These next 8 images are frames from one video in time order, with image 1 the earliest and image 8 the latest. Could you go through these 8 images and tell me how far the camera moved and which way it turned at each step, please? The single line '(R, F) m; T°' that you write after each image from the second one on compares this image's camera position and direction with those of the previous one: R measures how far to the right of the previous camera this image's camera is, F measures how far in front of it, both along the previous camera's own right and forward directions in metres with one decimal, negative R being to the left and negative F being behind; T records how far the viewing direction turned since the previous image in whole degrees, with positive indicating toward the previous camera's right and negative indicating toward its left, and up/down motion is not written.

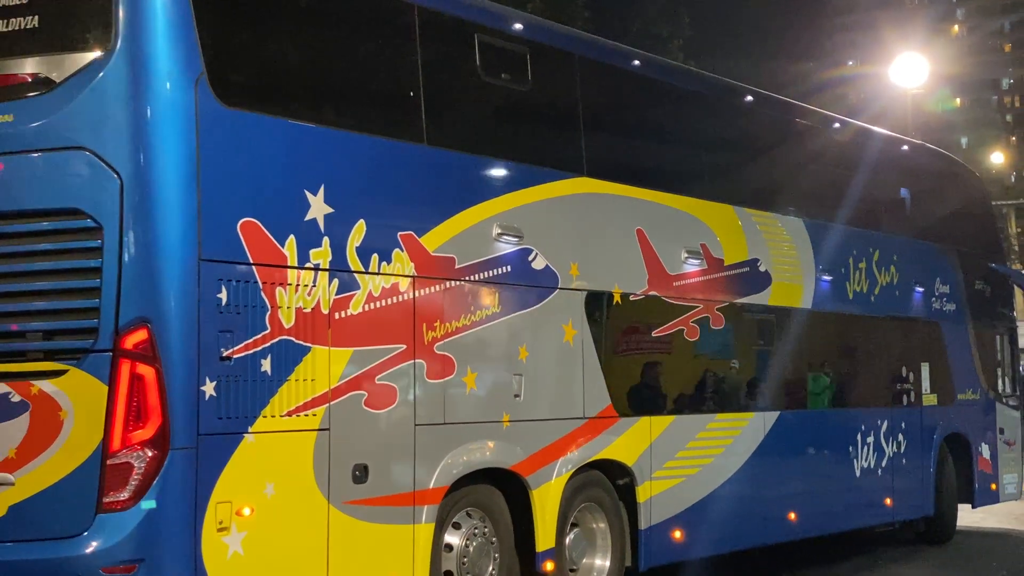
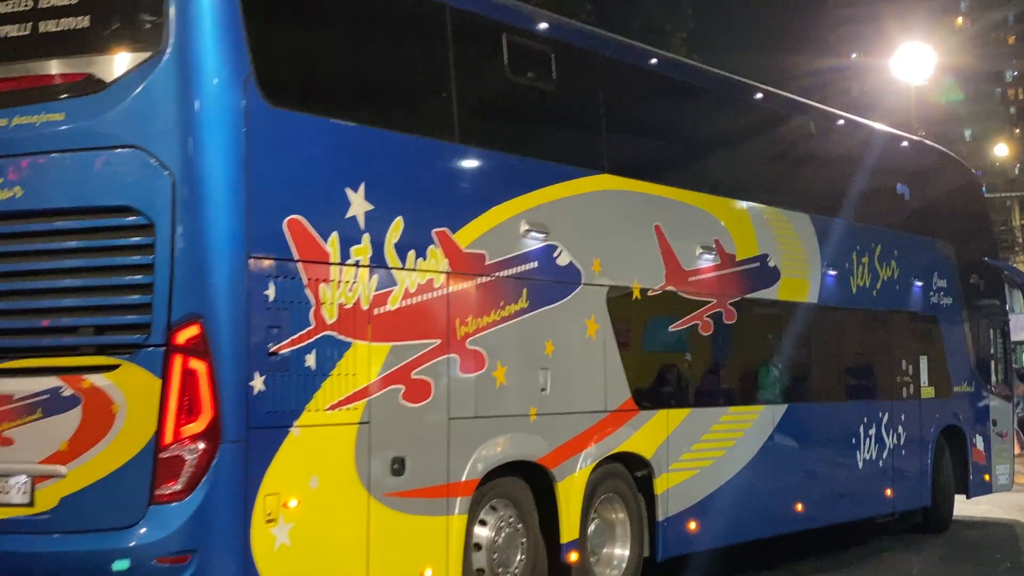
(-0.3, -0.1) m; +1°
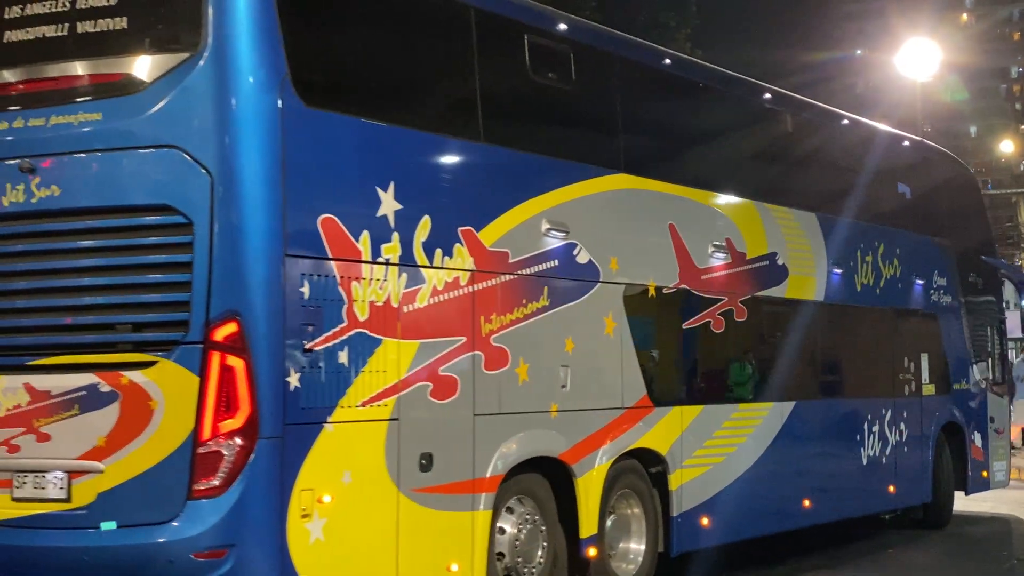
(-0.2, -0.1) m; 0°
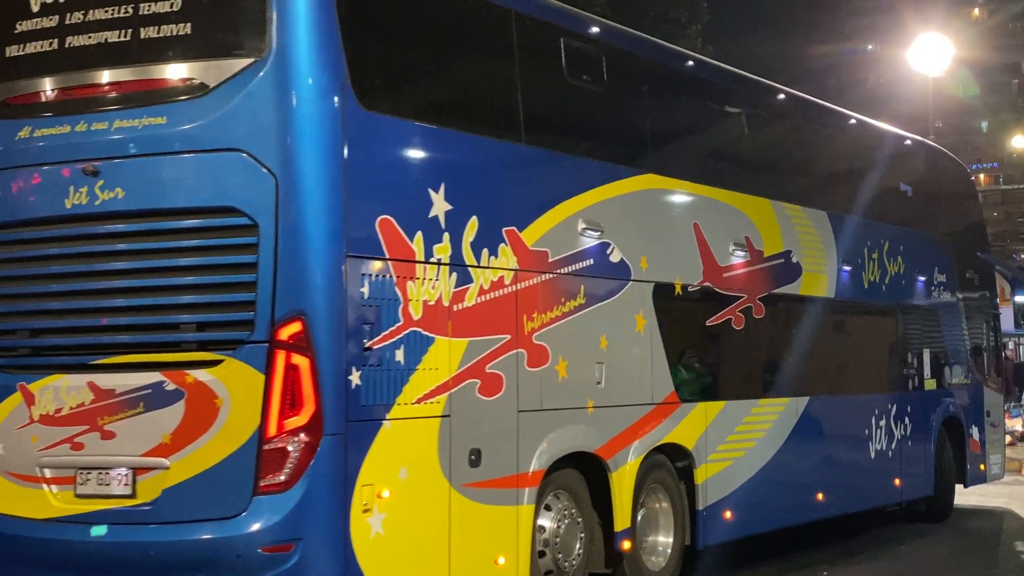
(-0.4, -0.1) m; +1°
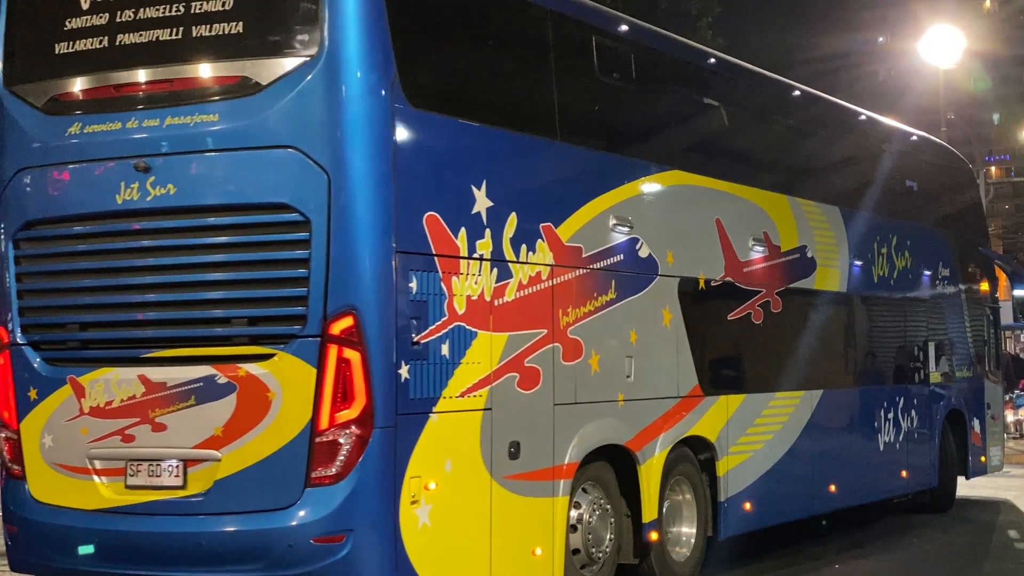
(-0.3, -0.1) m; 0°
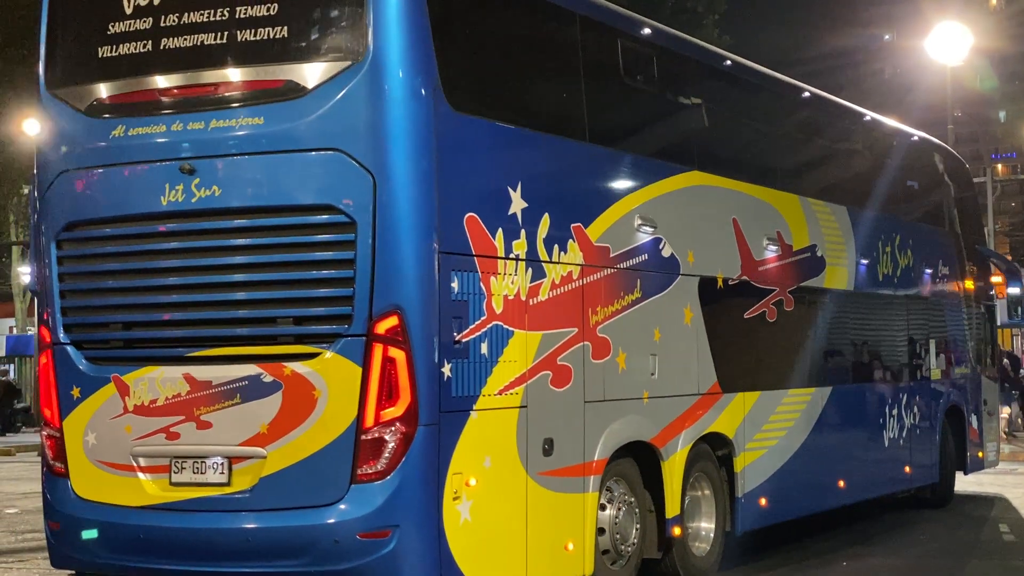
(-0.3, -0.1) m; +1°
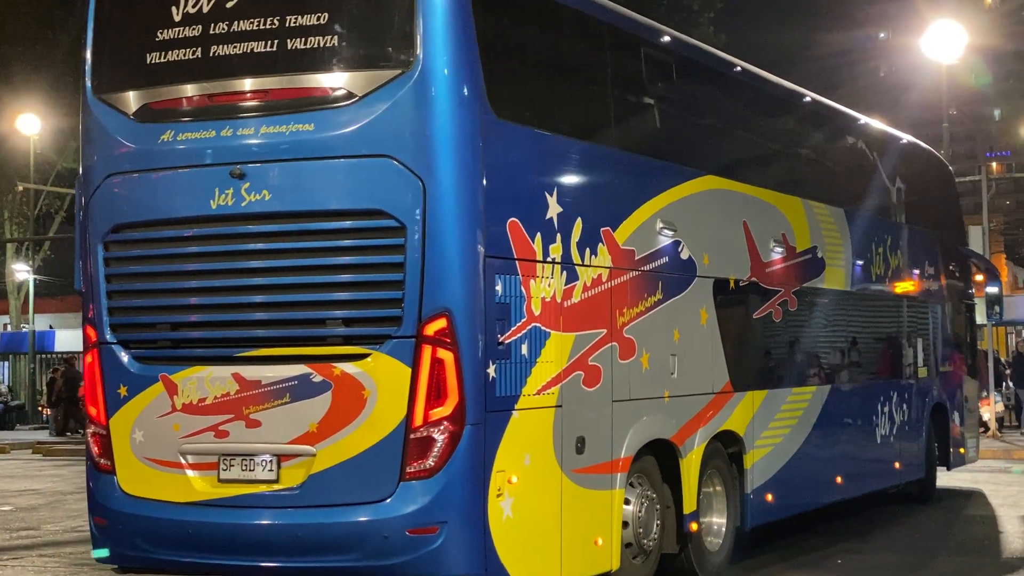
(-0.4, -0.2) m; +1°
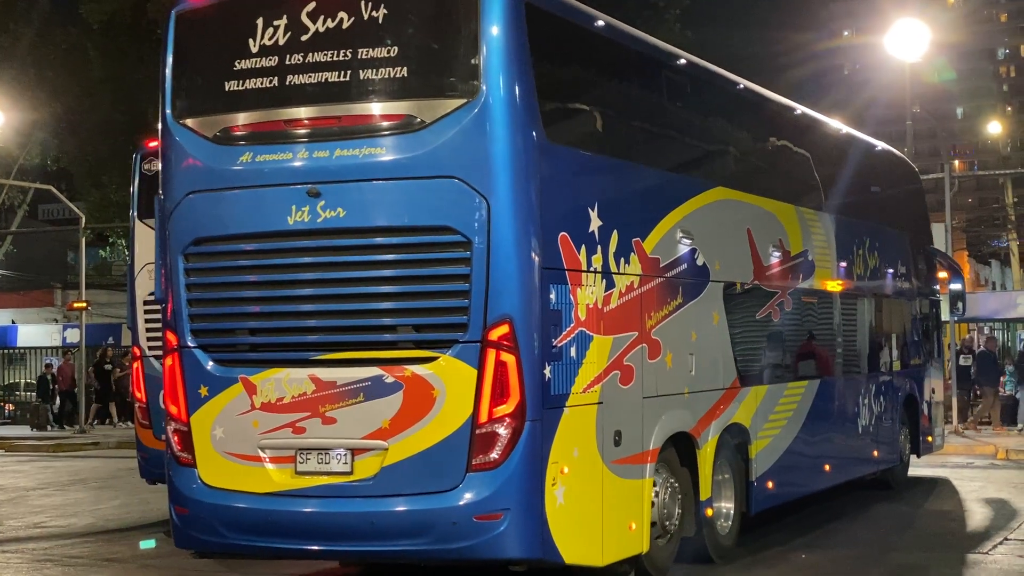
(-0.6, -0.6) m; +2°
